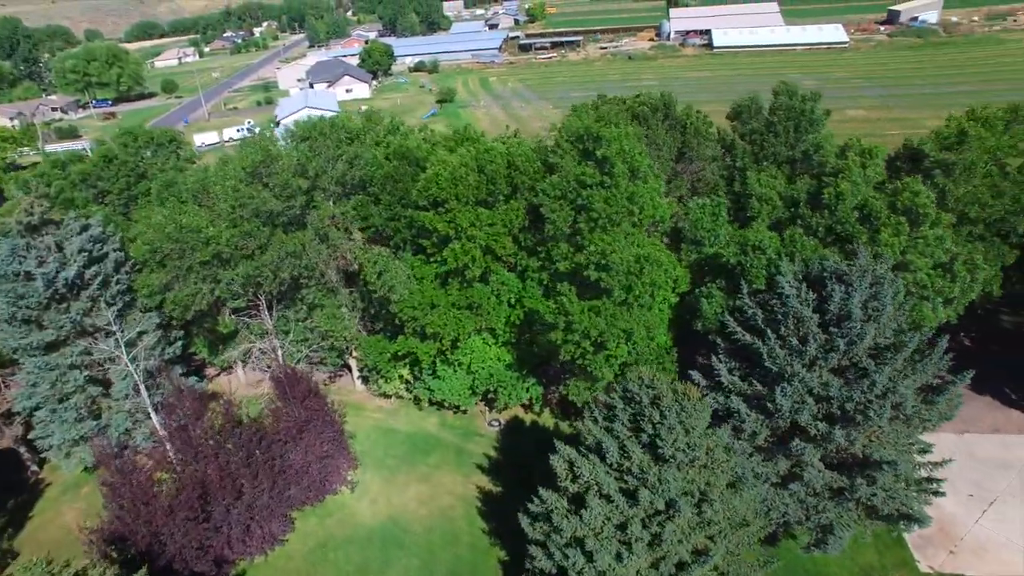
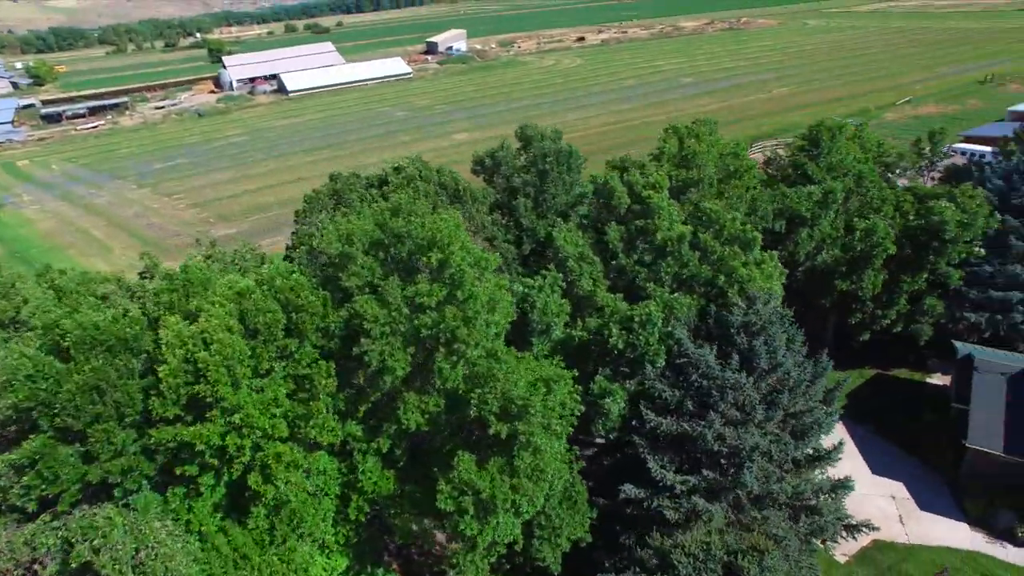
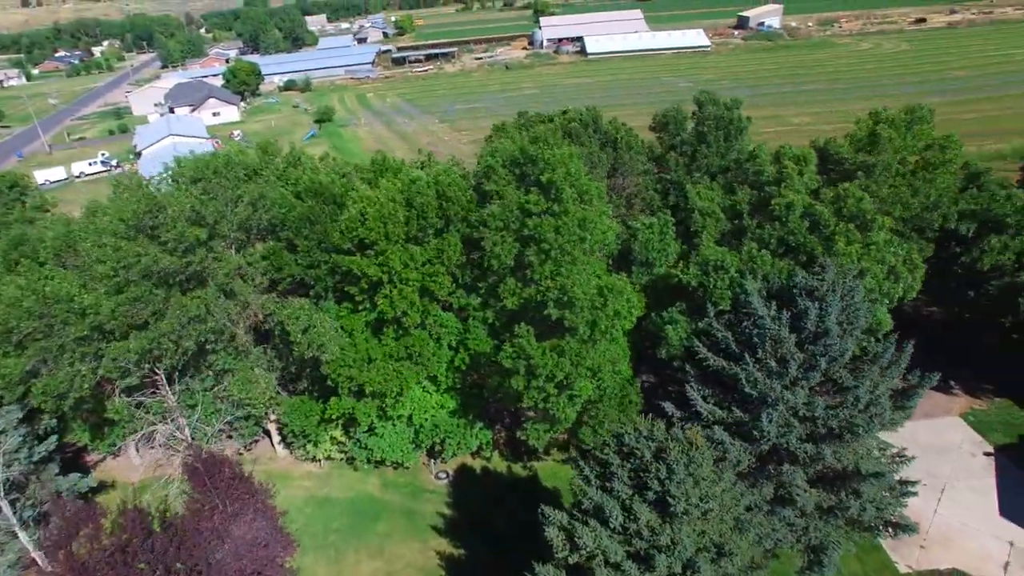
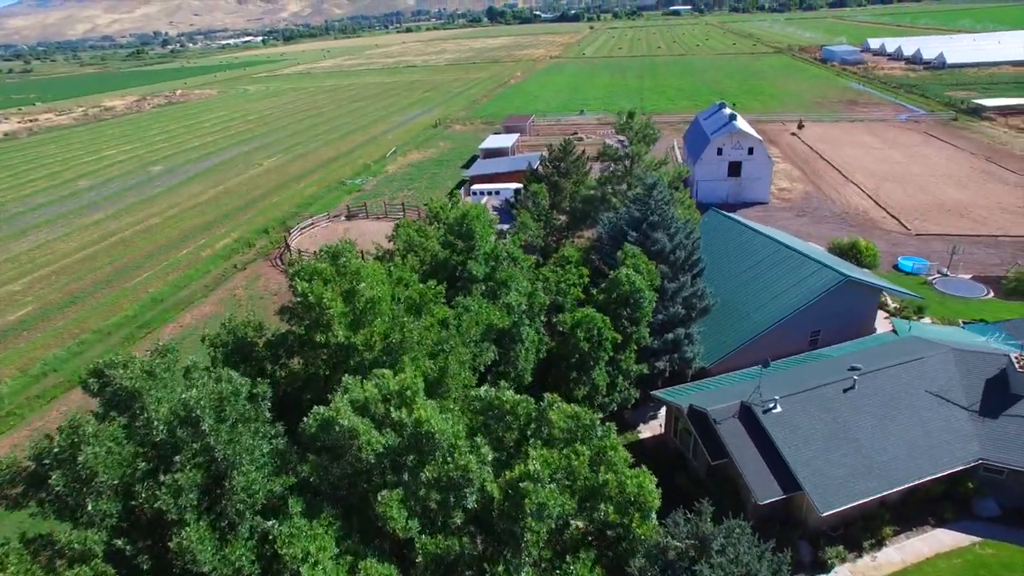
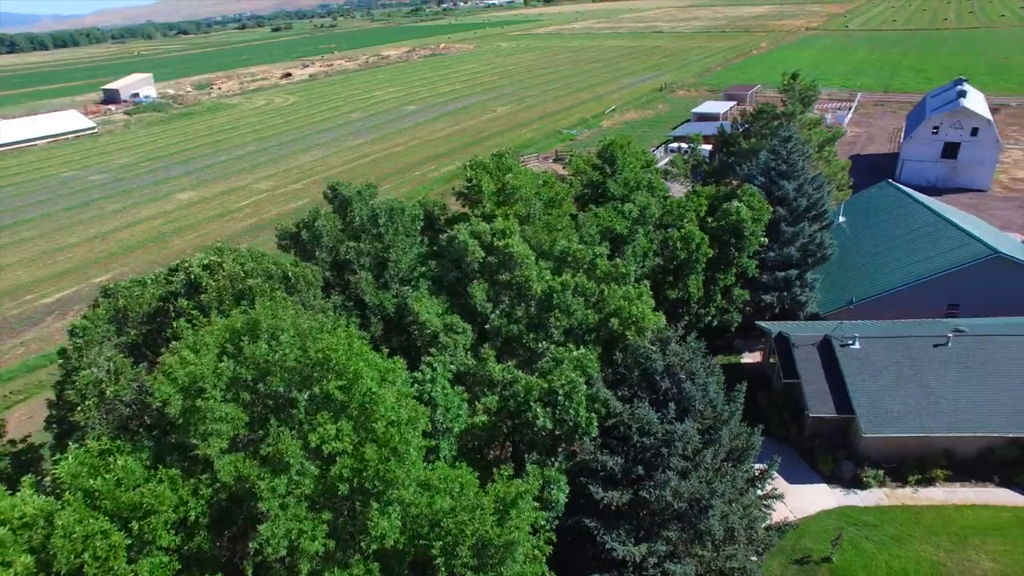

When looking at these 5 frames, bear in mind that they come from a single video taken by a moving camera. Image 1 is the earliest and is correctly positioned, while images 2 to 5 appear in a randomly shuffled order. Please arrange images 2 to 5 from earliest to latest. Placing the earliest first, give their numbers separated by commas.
3, 2, 5, 4
